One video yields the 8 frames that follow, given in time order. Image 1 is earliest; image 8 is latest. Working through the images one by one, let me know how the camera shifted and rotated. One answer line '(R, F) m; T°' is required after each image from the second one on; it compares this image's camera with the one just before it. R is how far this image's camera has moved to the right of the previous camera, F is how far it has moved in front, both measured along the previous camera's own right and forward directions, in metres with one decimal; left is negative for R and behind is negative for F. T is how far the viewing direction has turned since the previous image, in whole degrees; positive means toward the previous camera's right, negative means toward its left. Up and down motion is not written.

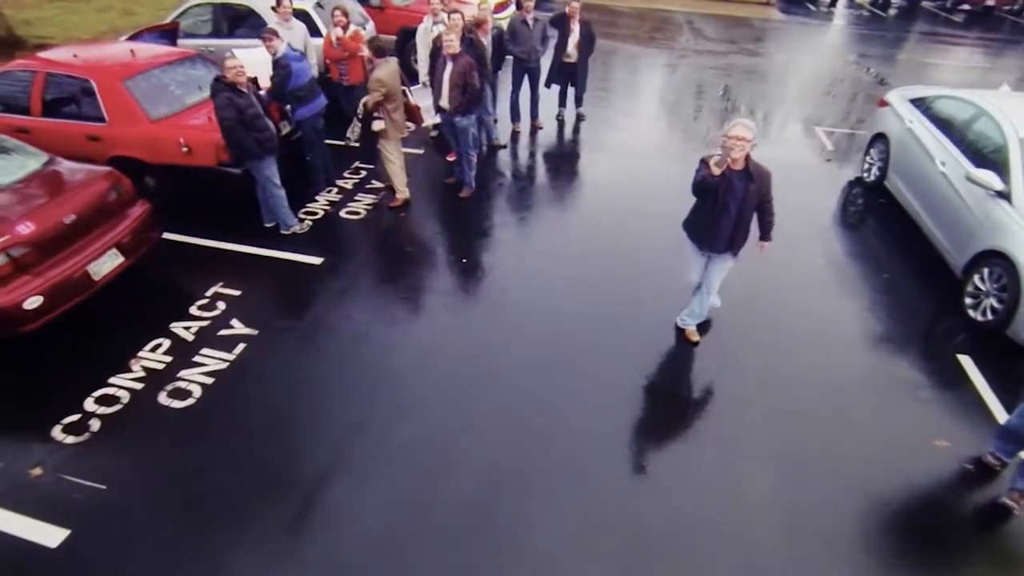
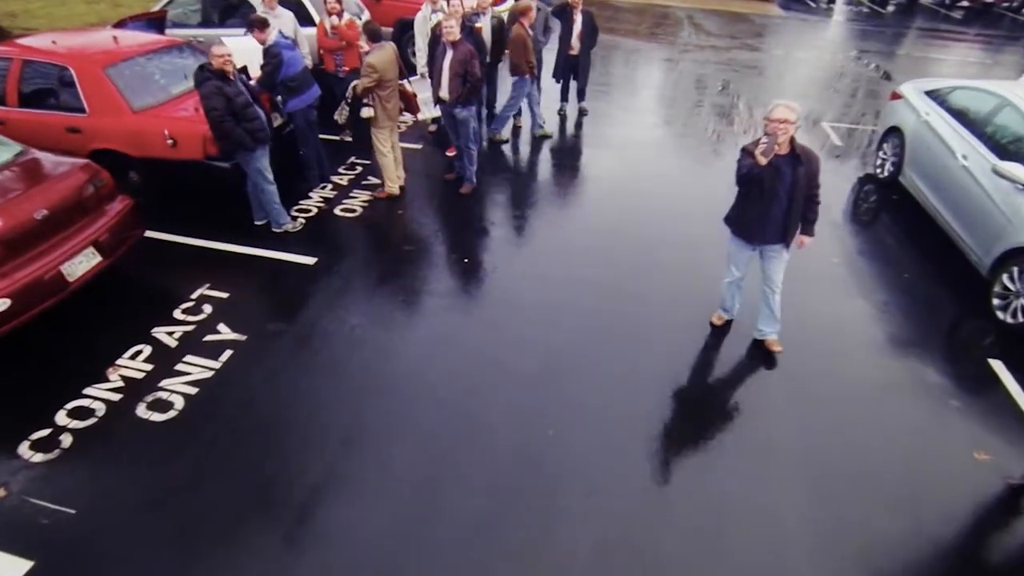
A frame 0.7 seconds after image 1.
(-0.1, +0.4) m; 0°
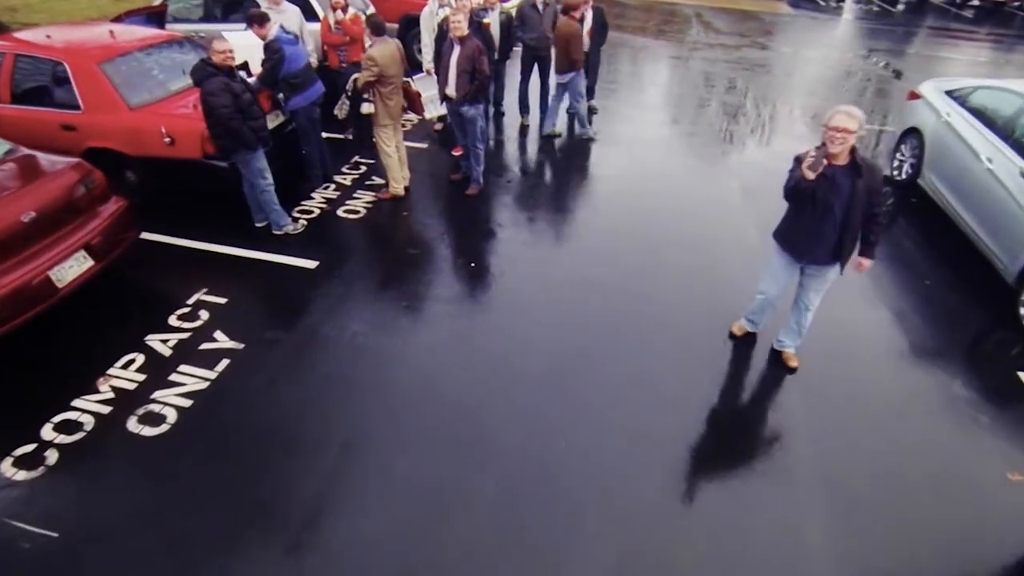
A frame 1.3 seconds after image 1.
(-0.1, +0.2) m; 0°
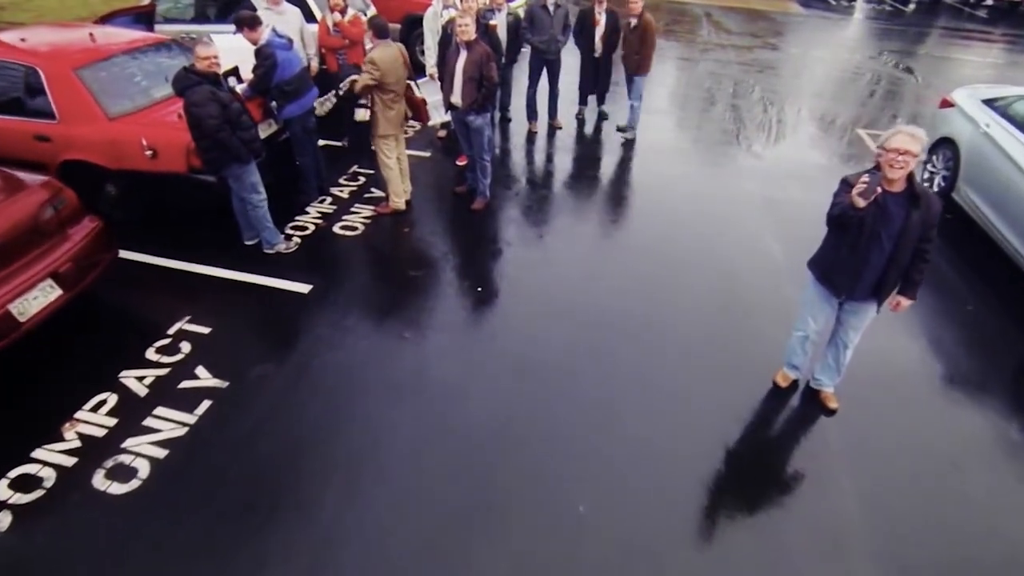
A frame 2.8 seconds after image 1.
(-0.1, +0.5) m; 0°
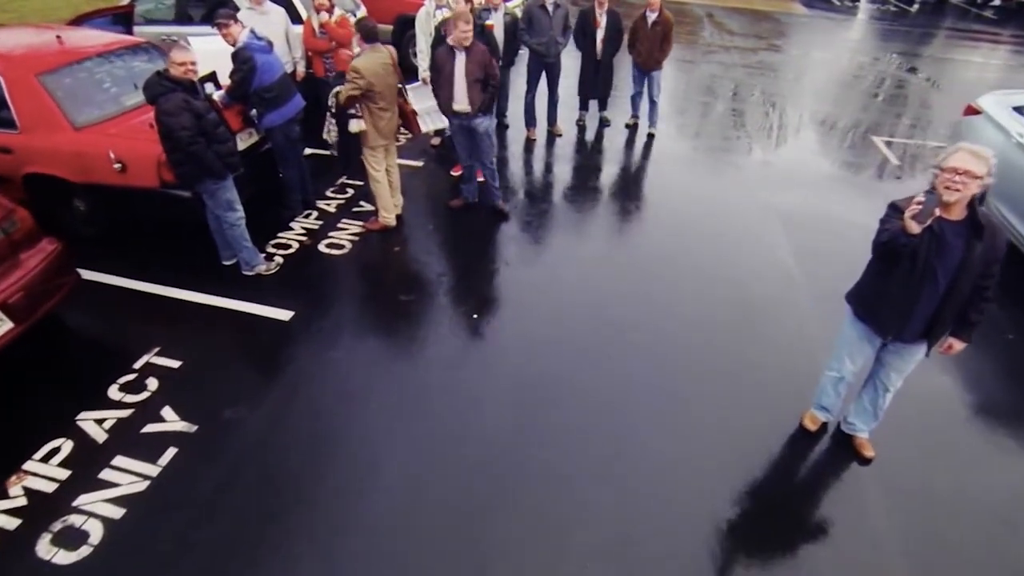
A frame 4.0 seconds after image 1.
(0.0, +0.4) m; 0°
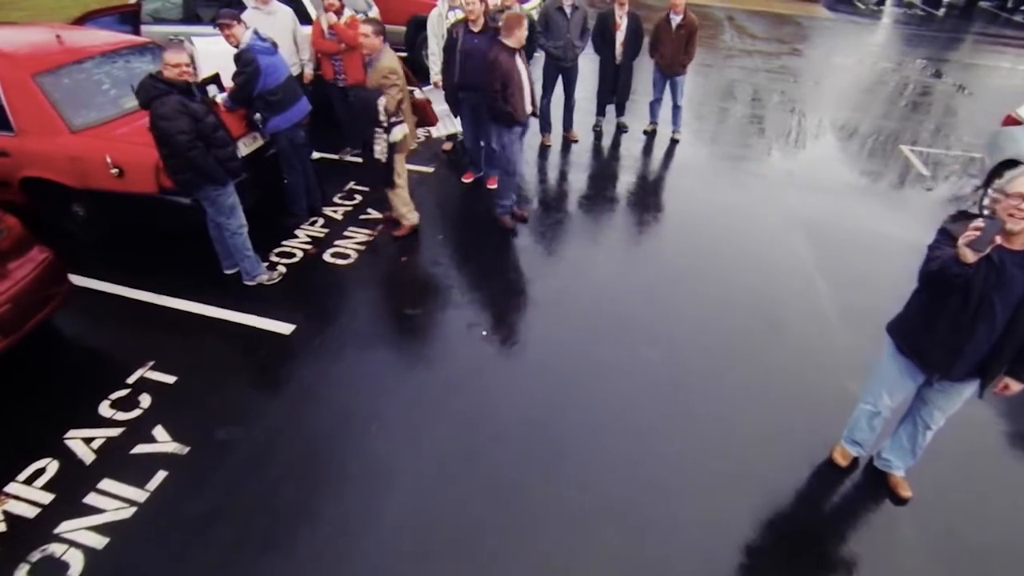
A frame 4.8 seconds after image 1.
(0.0, +0.2) m; -1°
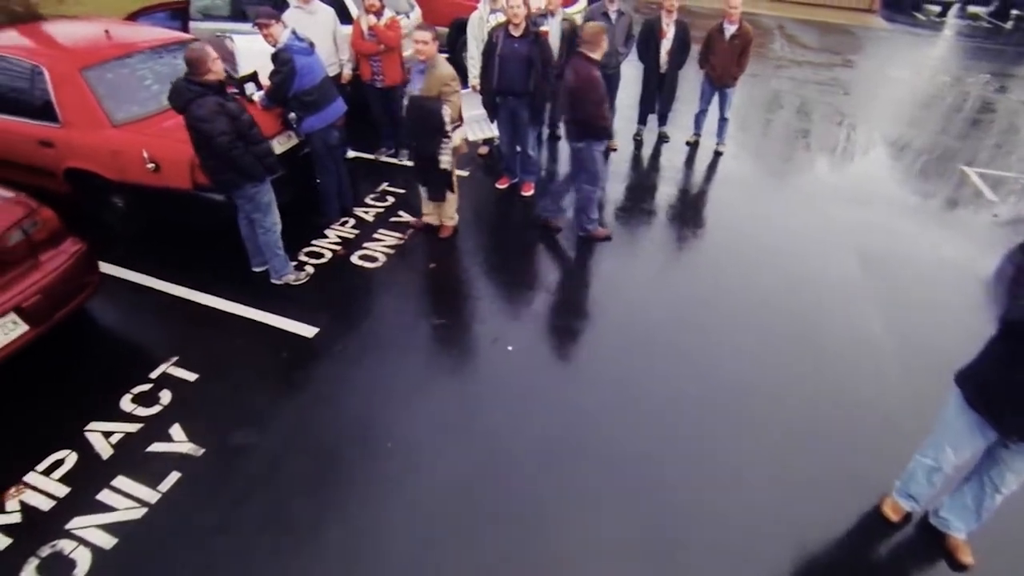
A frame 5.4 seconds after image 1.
(+0.1, +0.1) m; -3°
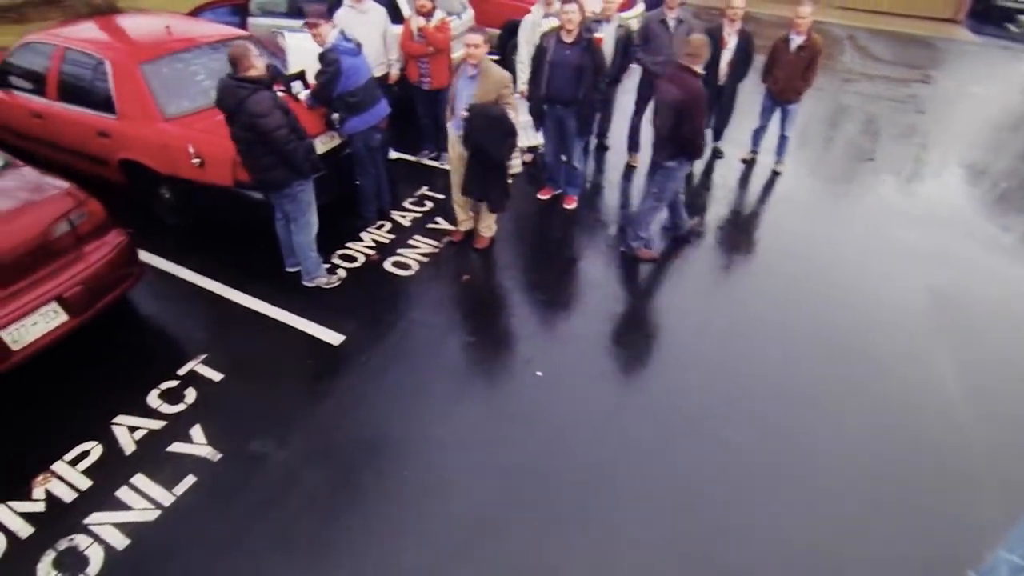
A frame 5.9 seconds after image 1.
(+0.1, +0.1) m; -4°
